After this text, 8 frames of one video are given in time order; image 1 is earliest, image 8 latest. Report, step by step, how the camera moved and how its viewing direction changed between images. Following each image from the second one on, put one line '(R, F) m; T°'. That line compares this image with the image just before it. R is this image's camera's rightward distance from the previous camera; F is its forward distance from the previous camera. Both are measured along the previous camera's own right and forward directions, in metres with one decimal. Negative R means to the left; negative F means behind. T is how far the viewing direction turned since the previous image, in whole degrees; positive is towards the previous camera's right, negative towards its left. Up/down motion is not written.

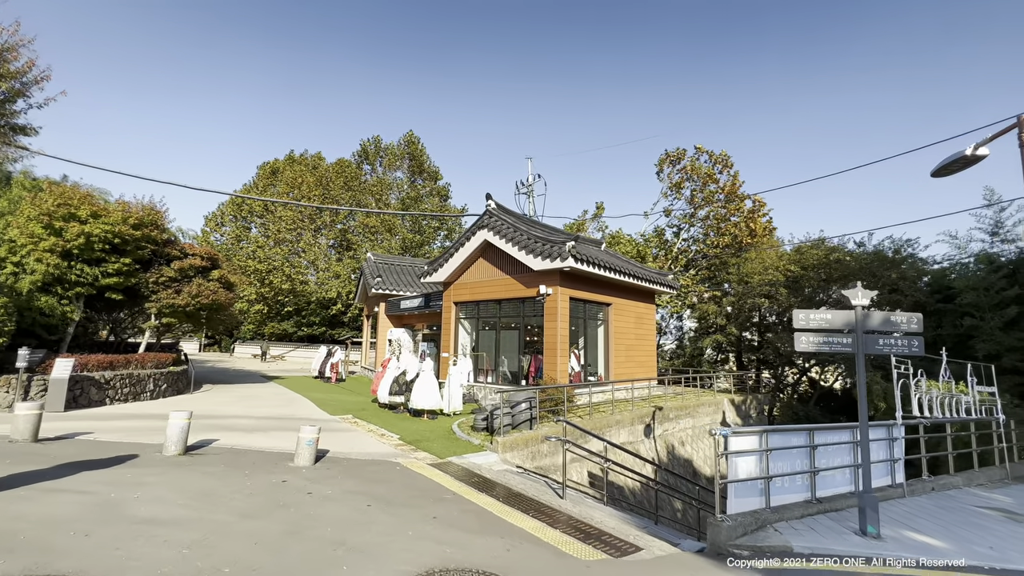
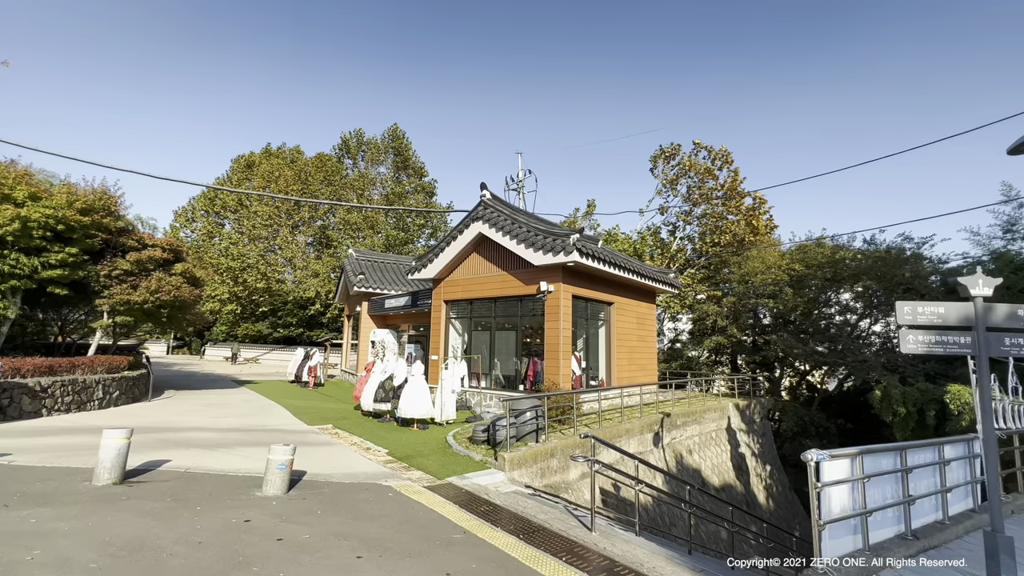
(-0.4, +1.0) m; +2°
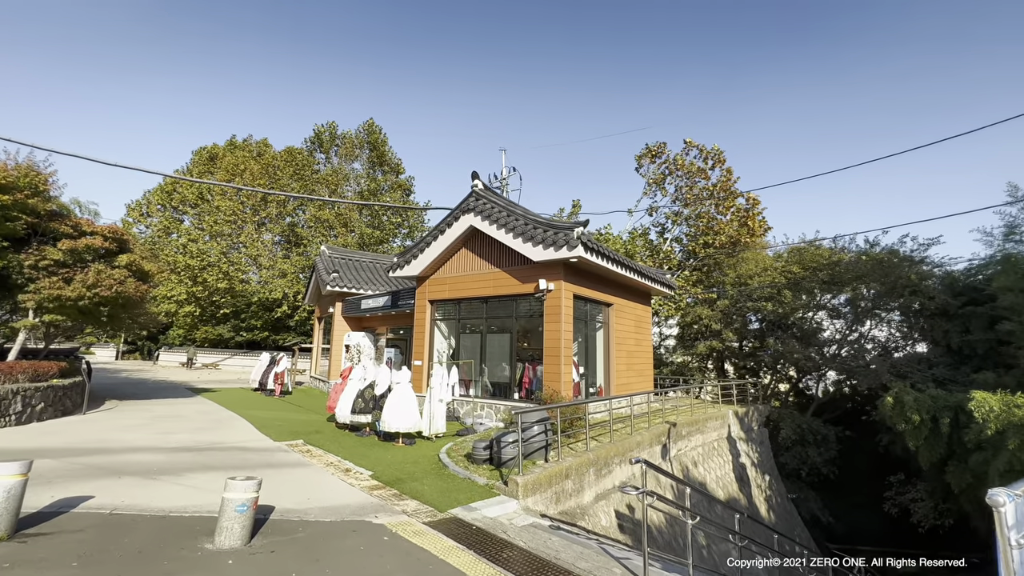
(-0.5, +1.0) m; +4°
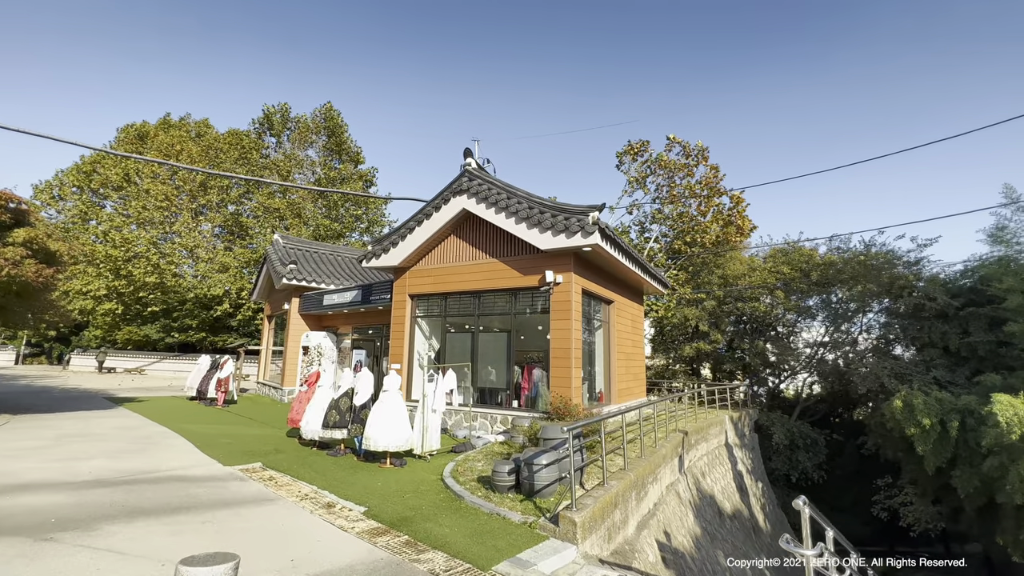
(-1.0, +1.3) m; +6°
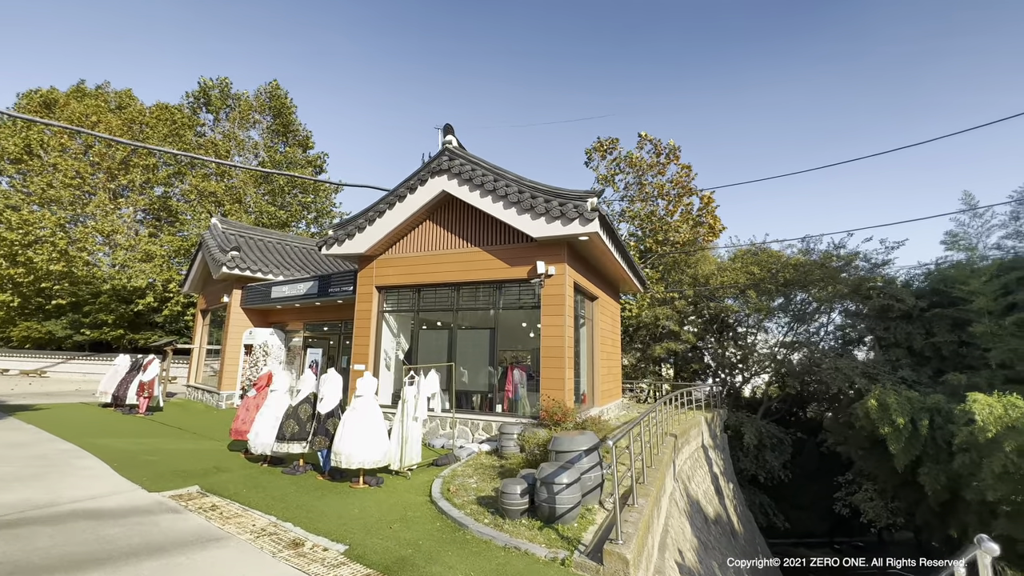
(-0.7, +0.9) m; +7°
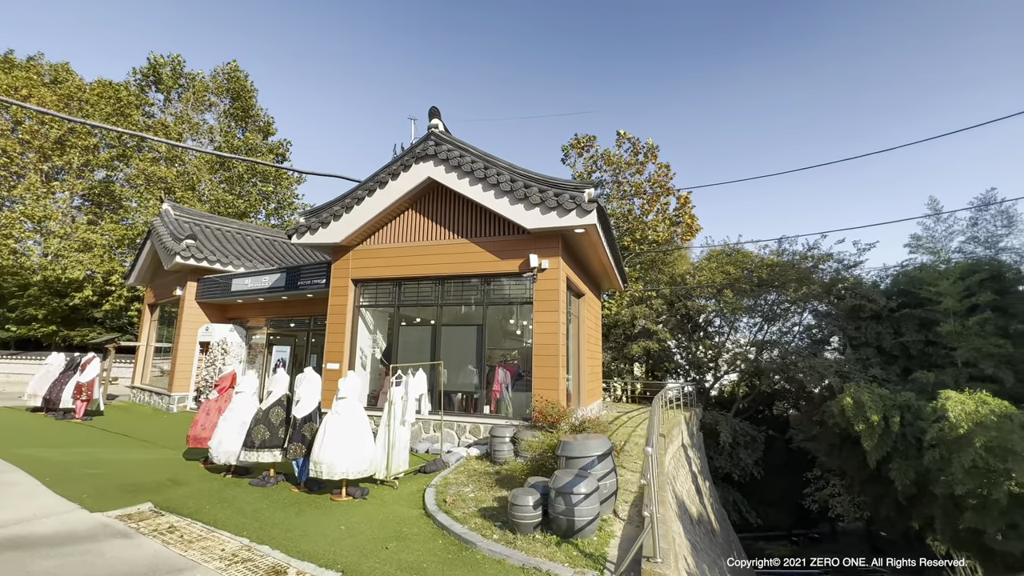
(-0.4, +0.5) m; +5°
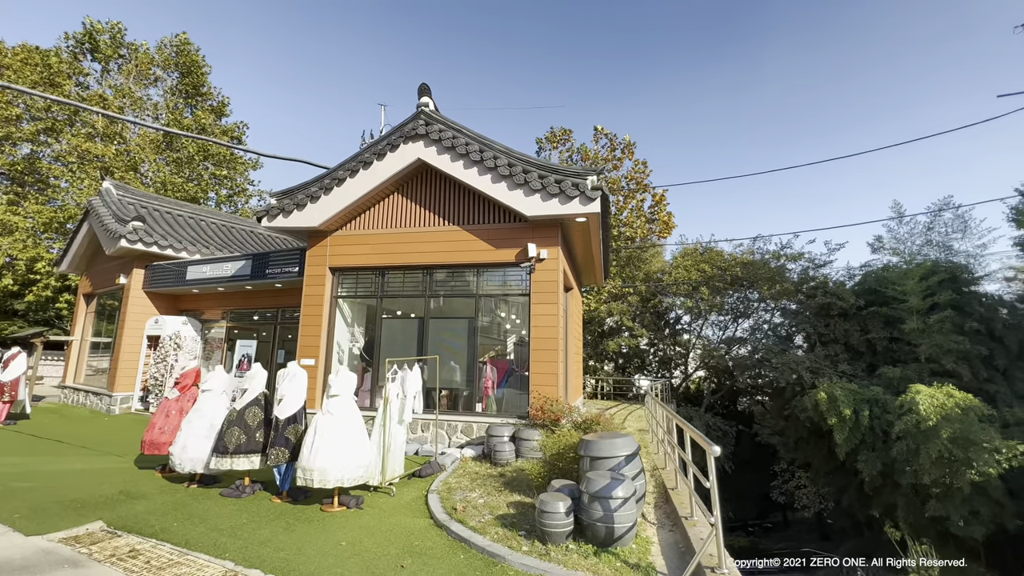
(-0.6, +0.4) m; +5°
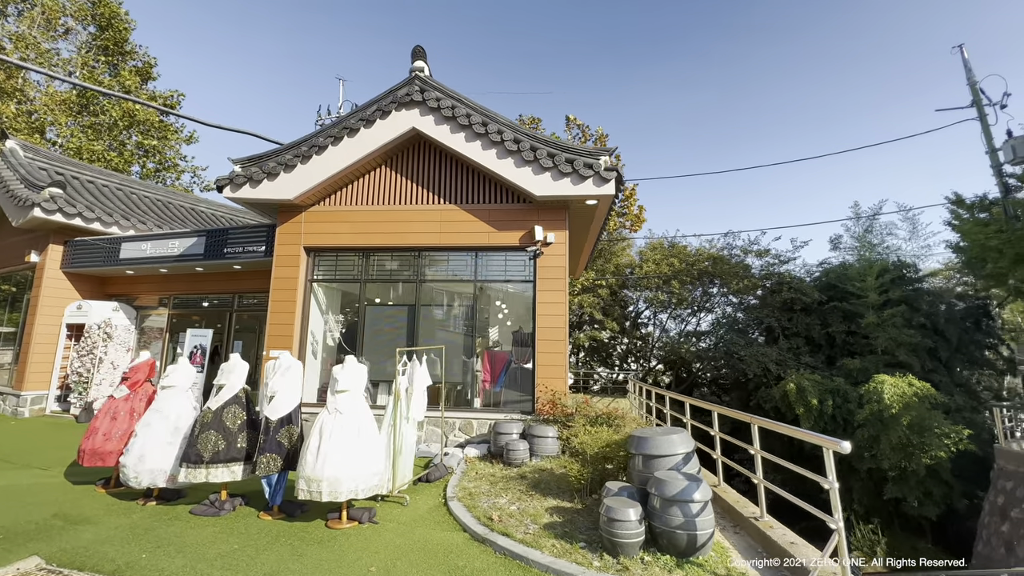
(-0.9, +0.6) m; +7°
